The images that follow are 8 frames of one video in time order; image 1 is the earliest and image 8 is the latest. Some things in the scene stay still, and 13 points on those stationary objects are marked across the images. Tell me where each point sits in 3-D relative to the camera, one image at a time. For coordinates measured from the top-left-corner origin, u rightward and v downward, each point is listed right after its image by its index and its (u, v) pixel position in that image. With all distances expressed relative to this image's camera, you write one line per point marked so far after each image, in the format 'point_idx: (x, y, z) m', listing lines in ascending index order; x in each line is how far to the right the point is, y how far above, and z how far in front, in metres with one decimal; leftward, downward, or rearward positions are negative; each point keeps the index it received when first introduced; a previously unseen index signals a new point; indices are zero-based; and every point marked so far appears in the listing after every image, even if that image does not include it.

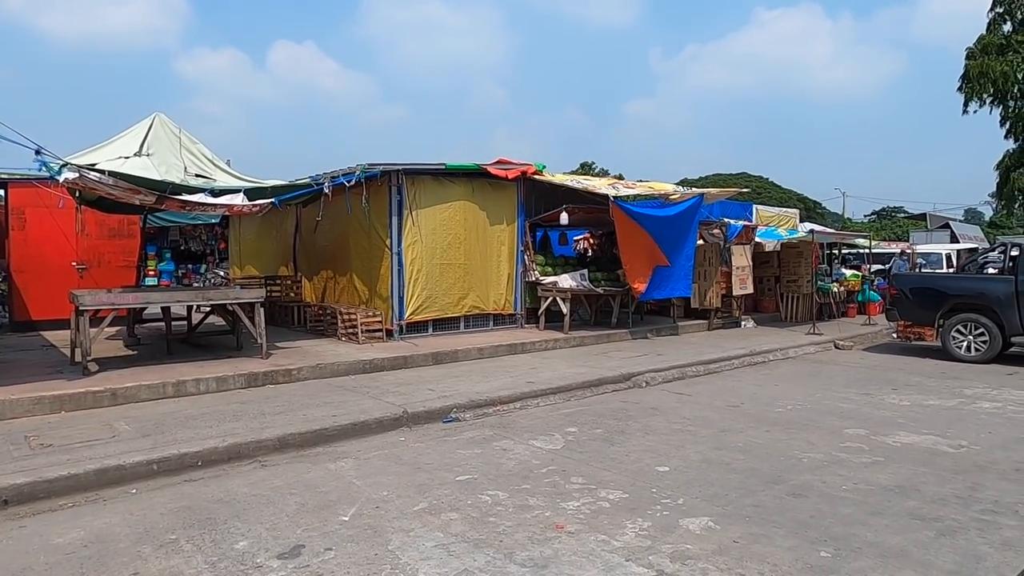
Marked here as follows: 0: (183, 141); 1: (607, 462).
0: (-5.1, +2.3, +10.2) m
1: (+0.8, -1.4, +5.4) m
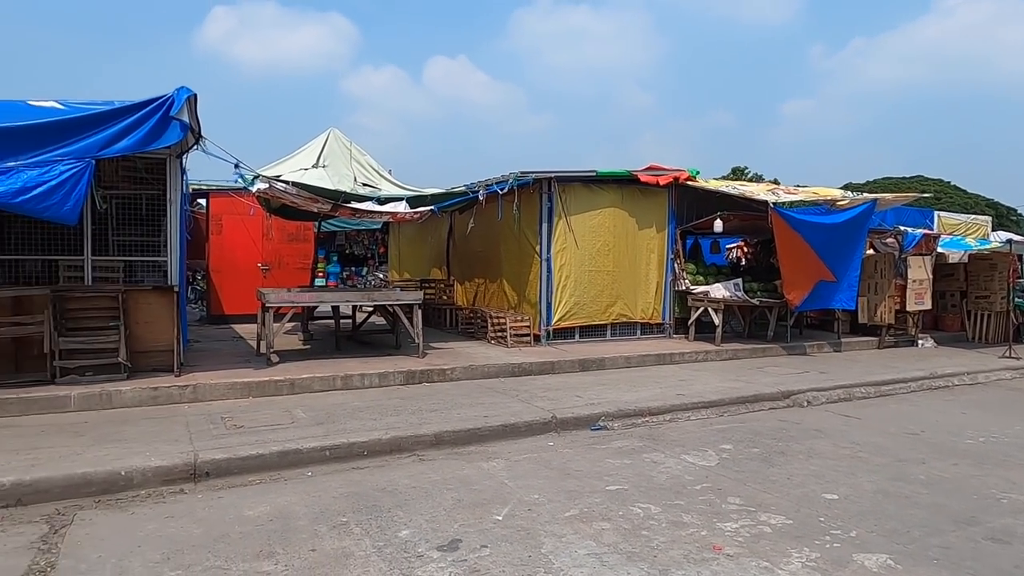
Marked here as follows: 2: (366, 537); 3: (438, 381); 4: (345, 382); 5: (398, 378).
0: (-2.7, +2.2, +11.1) m
1: (+2.0, -1.5, +5.1) m
2: (-0.9, -1.5, +3.9) m
3: (-0.9, -1.1, +8.2) m
4: (-1.9, -1.1, +7.6) m
5: (-1.4, -1.1, +7.9) m
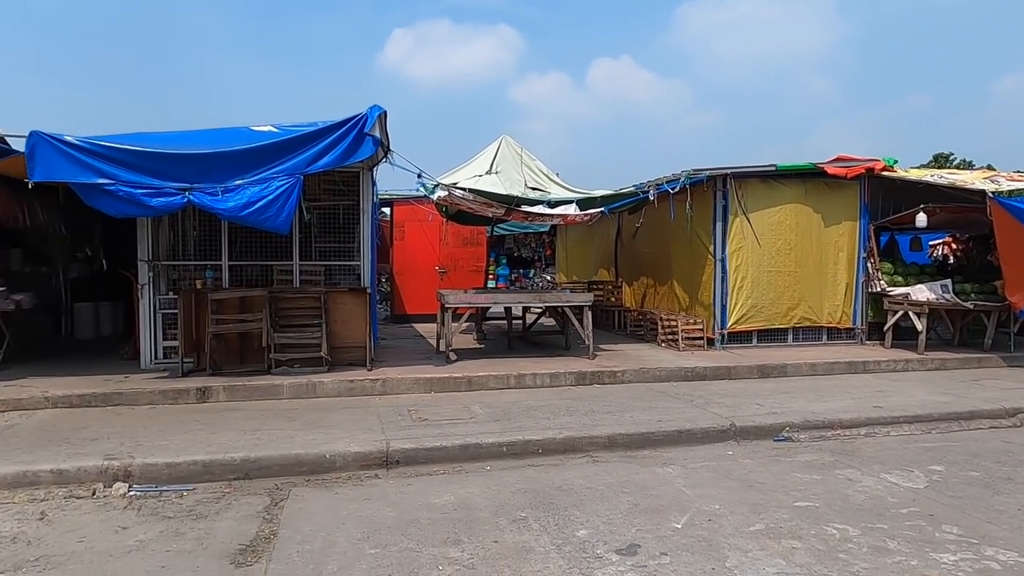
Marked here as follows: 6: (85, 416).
0: (+0.2, +2.2, +11.4) m
1: (+3.2, -1.5, +4.5) m
2: (+0.2, -1.5, +4.0) m
3: (+1.2, -1.2, +8.1) m
4: (+0.1, -1.1, +7.8) m
5: (+0.7, -1.1, +8.0) m
6: (-4.1, -1.2, +6.3) m
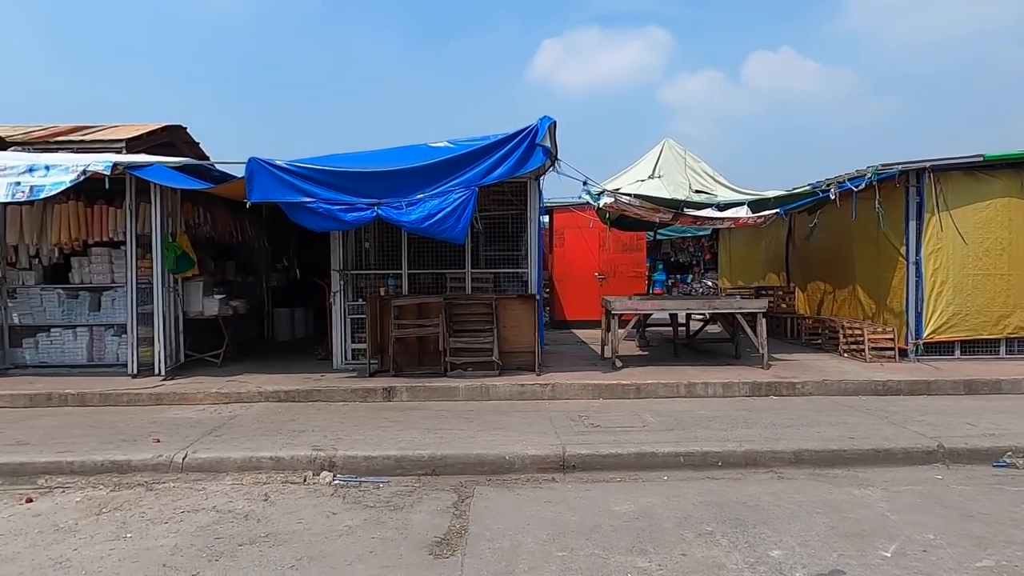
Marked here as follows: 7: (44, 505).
0: (+2.9, +2.1, +11.1) m
1: (+4.4, -1.5, +3.6) m
2: (+1.3, -1.5, +3.8) m
3: (+3.2, -1.2, +7.7) m
4: (+2.0, -1.2, +7.6) m
5: (+2.7, -1.2, +7.6) m
6: (-2.4, -1.3, +7.1) m
7: (-3.4, -1.6, +4.8) m
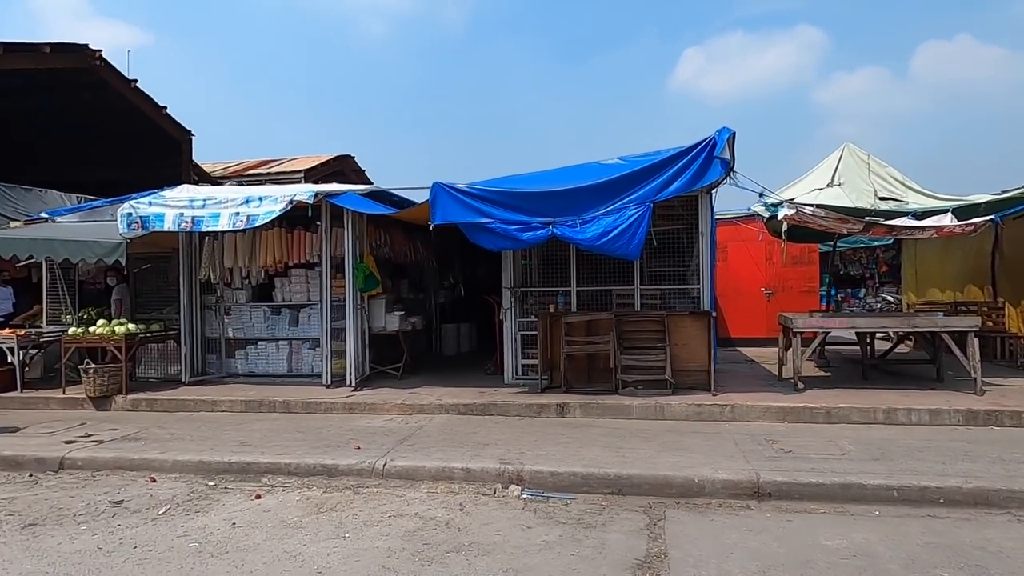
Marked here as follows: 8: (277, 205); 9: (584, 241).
0: (+5.6, +1.9, +10.2) m
1: (+5.4, -1.6, +2.5) m
2: (+2.4, -1.6, +3.4) m
3: (+5.1, -1.4, +6.8) m
4: (+4.0, -1.3, +6.9) m
5: (+4.6, -1.3, +6.8) m
6: (-0.5, -1.5, +7.4) m
7: (-2.0, -1.7, +5.4) m
8: (-3.0, +1.1, +8.4) m
9: (+0.8, +0.5, +7.0) m
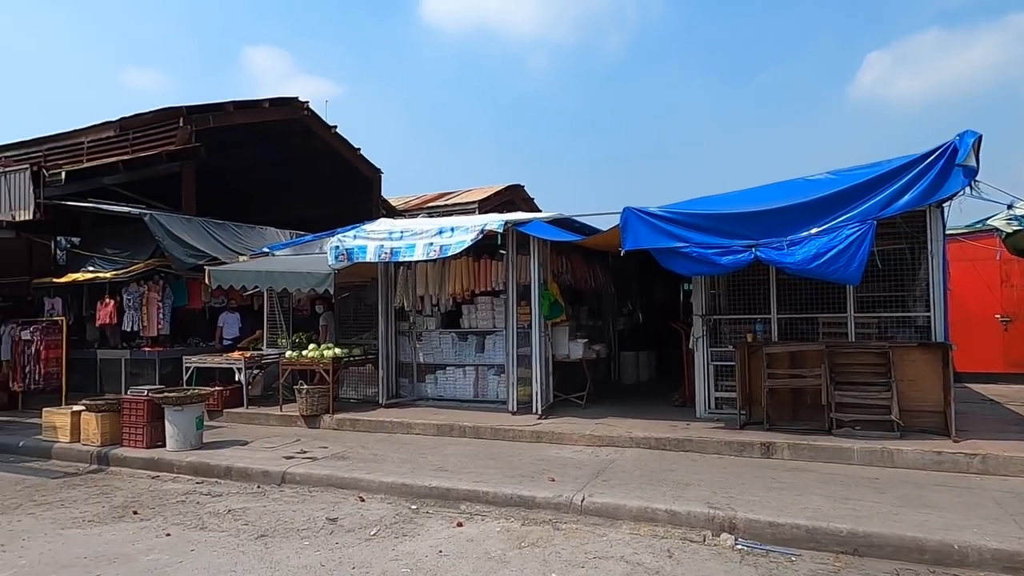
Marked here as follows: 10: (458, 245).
0: (+8.1, +1.5, +8.4) m
1: (+6.1, -1.7, +0.9) m
2: (+3.4, -1.7, +2.4) m
3: (+6.9, -1.6, +5.0) m
4: (+5.8, -1.6, +5.5) m
5: (+6.4, -1.6, +5.2) m
6: (+1.6, -1.8, +6.9) m
7: (-0.3, -2.0, +5.4) m
8: (-0.6, +0.7, +8.6) m
9: (+2.7, +0.2, +6.4) m
10: (-0.7, +0.6, +8.6) m
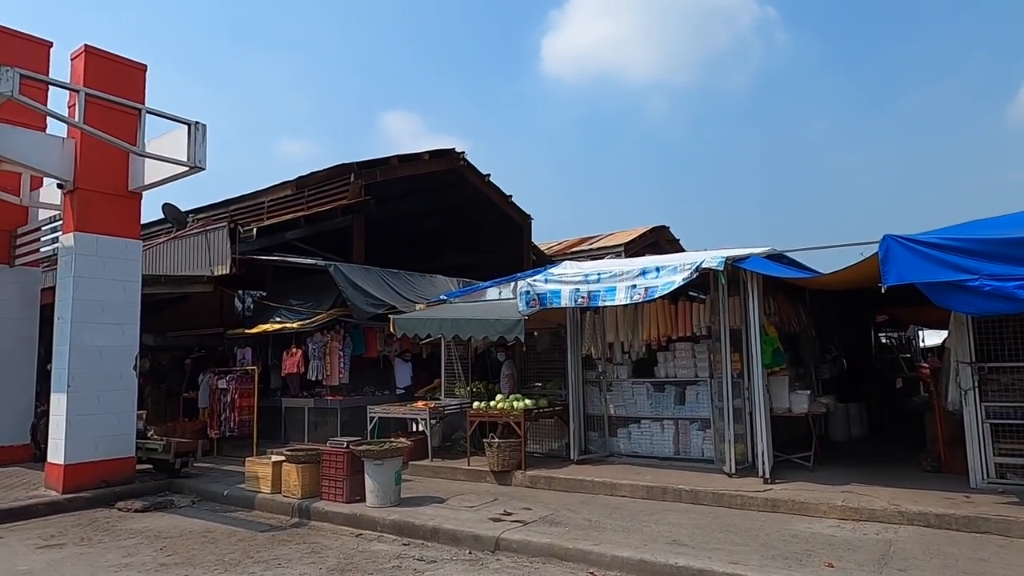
0: (+10.4, +1.2, +6.0) m
1: (+7.1, -1.5, -1.2) m
2: (+4.8, -1.7, +0.8) m
3: (+8.6, -1.7, +2.7) m
4: (+7.6, -1.7, +3.4) m
5: (+8.2, -1.7, +3.0) m
6: (+3.8, -2.2, +5.6) m
7: (+1.6, -2.3, +4.4) m
8: (+1.9, +0.2, +7.8) m
9: (+4.8, -0.1, +5.0) m
10: (+1.8, 0.0, +7.8) m
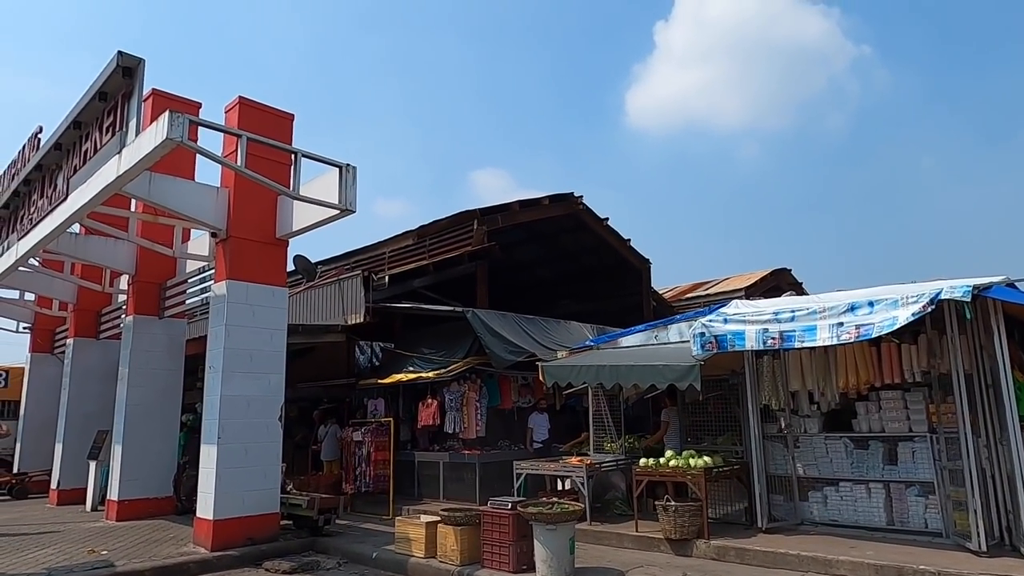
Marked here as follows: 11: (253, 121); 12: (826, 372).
0: (+12.0, +1.2, +3.8) m
1: (+7.8, -1.1, -3.1) m
2: (+5.8, -1.5, -0.8) m
3: (+9.8, -1.5, +0.6) m
4: (+8.9, -1.6, +1.4) m
5: (+9.4, -1.5, +0.9) m
6: (+5.4, -2.3, +4.0) m
7: (+3.1, -2.4, +3.1) m
8: (+3.9, -0.2, +6.6) m
9: (+6.3, -0.2, +3.4) m
10: (+3.7, -0.3, +6.6) m
11: (-3.8, +2.4, +9.7) m
12: (+3.9, -1.0, +8.2) m
